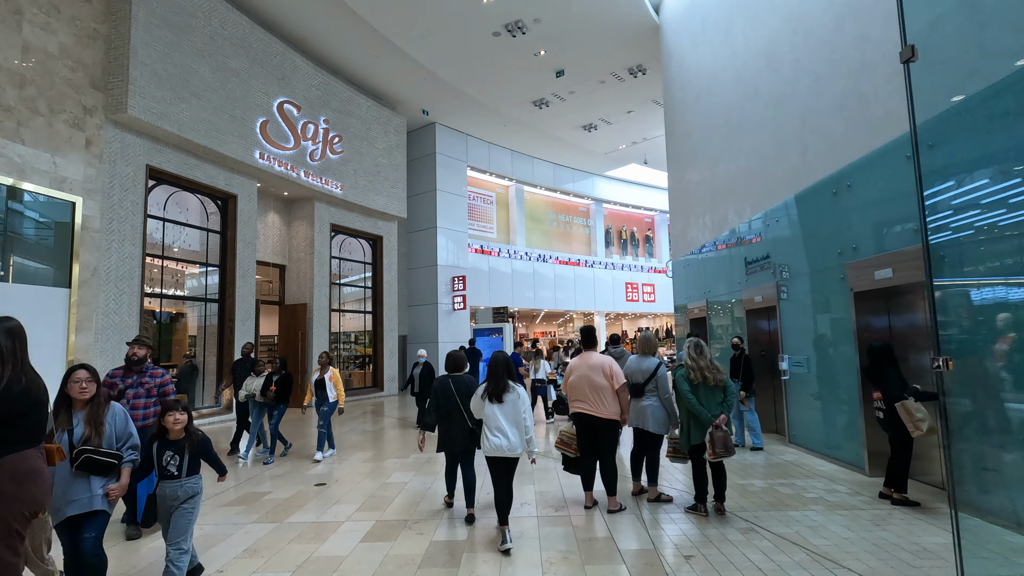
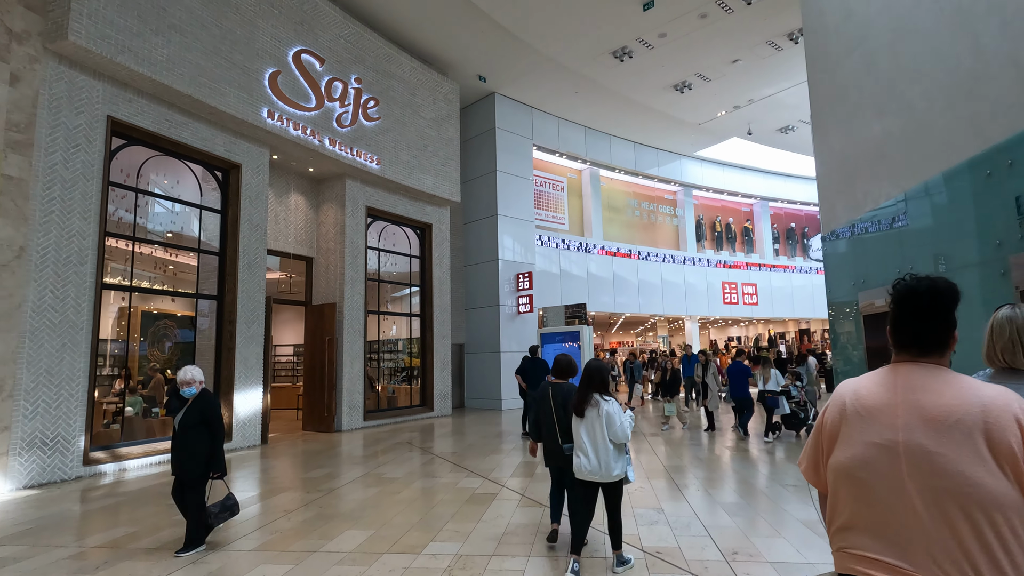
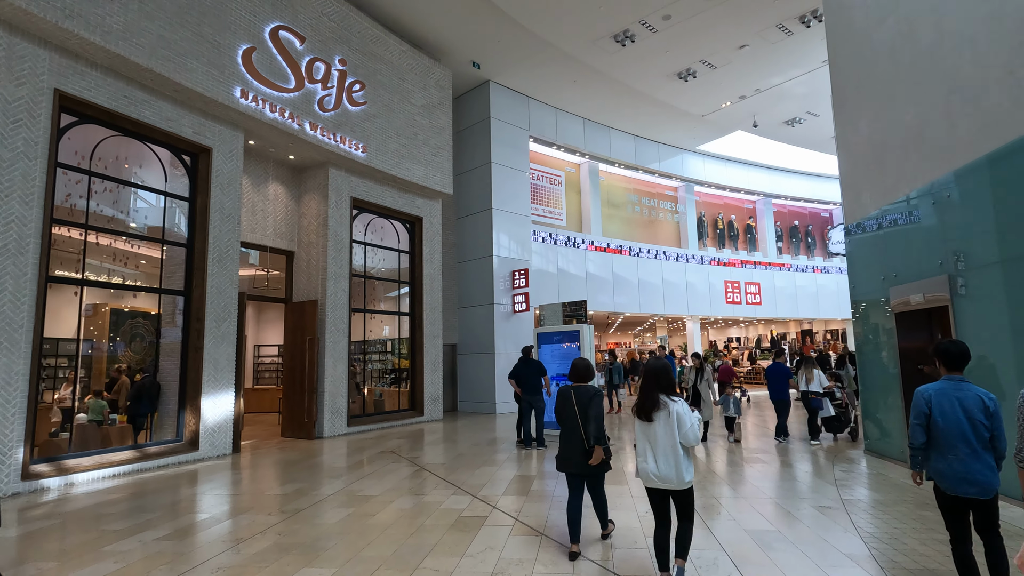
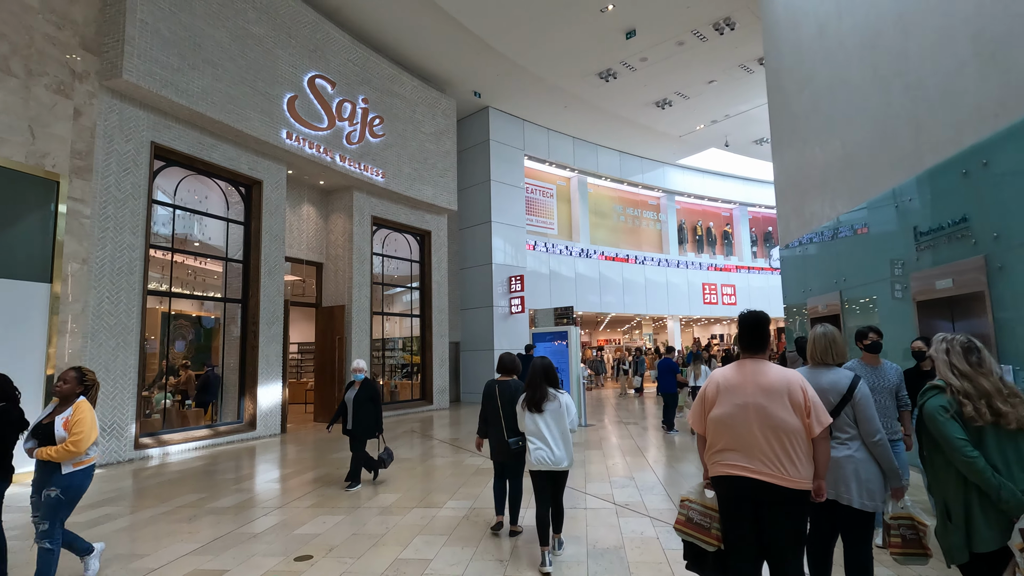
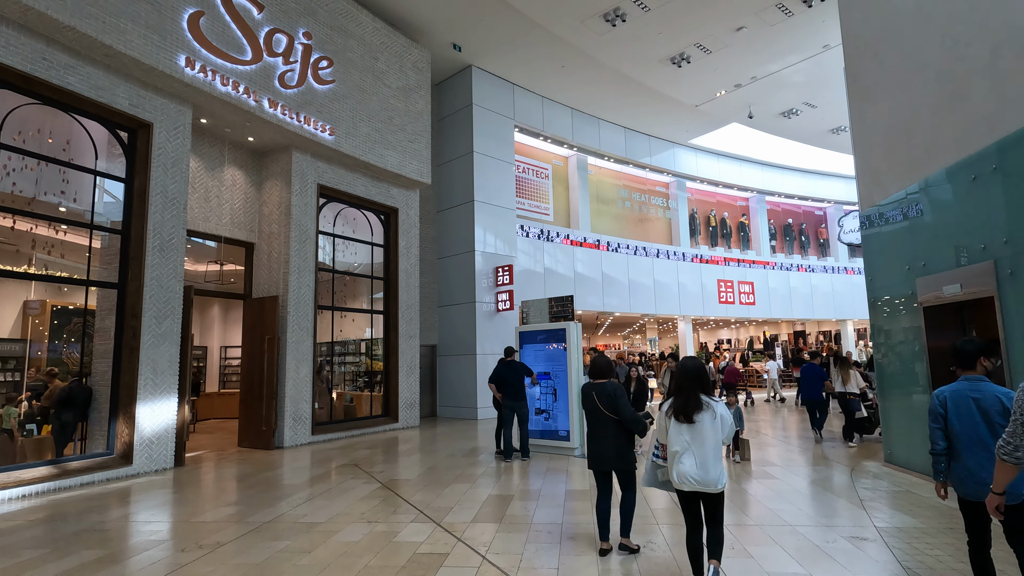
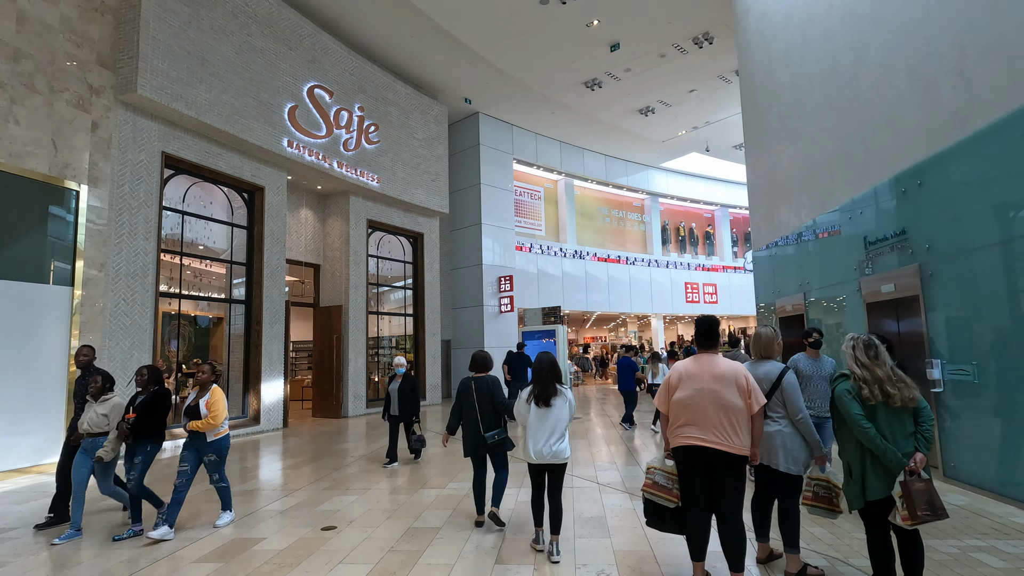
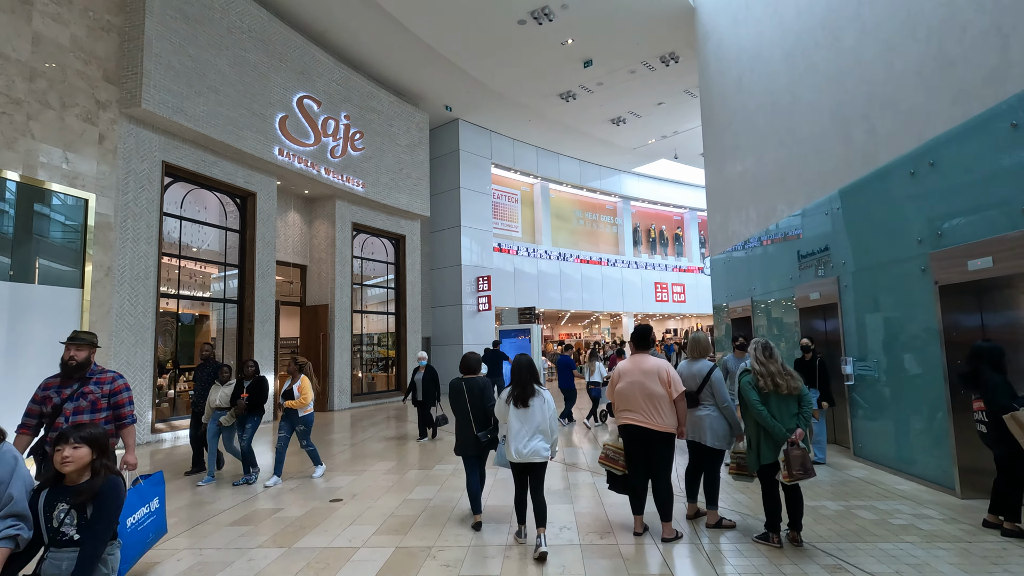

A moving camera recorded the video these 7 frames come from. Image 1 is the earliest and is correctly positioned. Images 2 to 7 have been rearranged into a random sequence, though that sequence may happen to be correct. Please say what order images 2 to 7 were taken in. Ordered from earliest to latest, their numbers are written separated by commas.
7, 6, 4, 2, 3, 5
